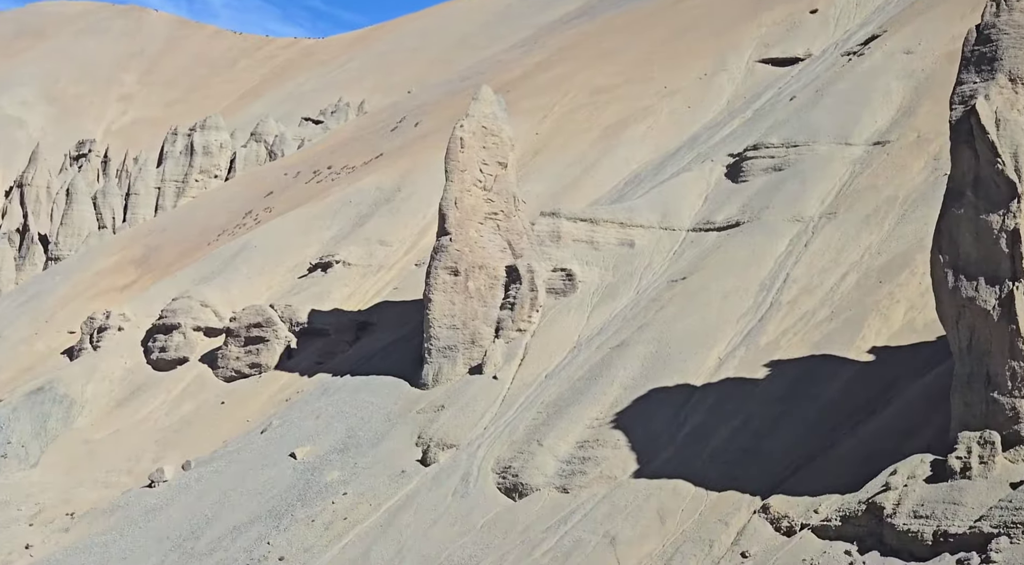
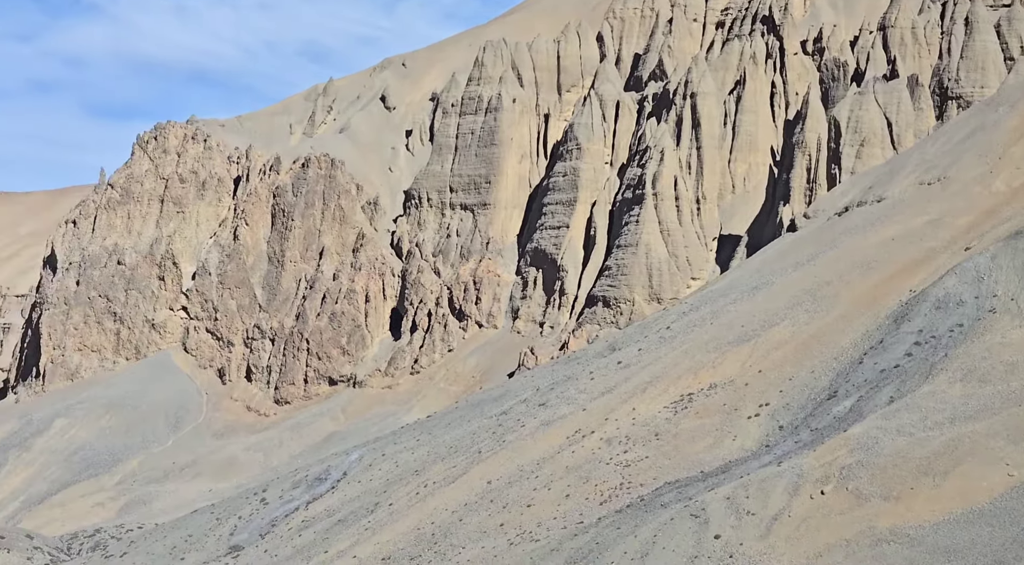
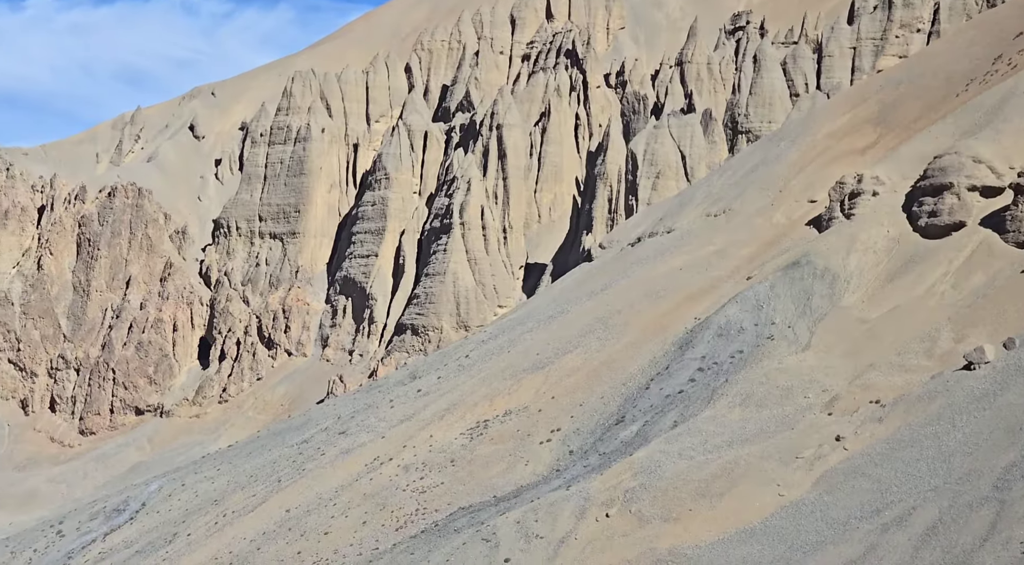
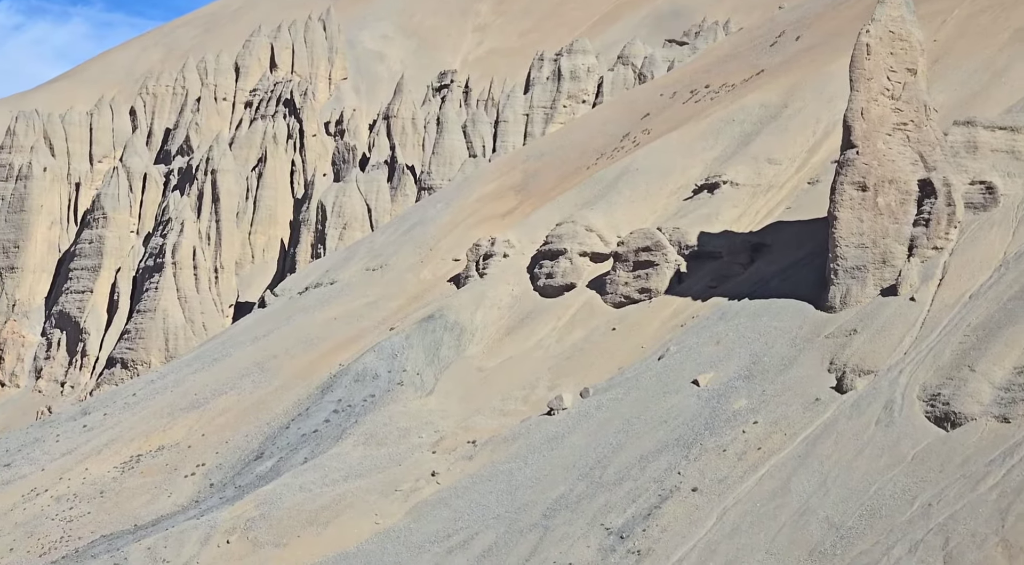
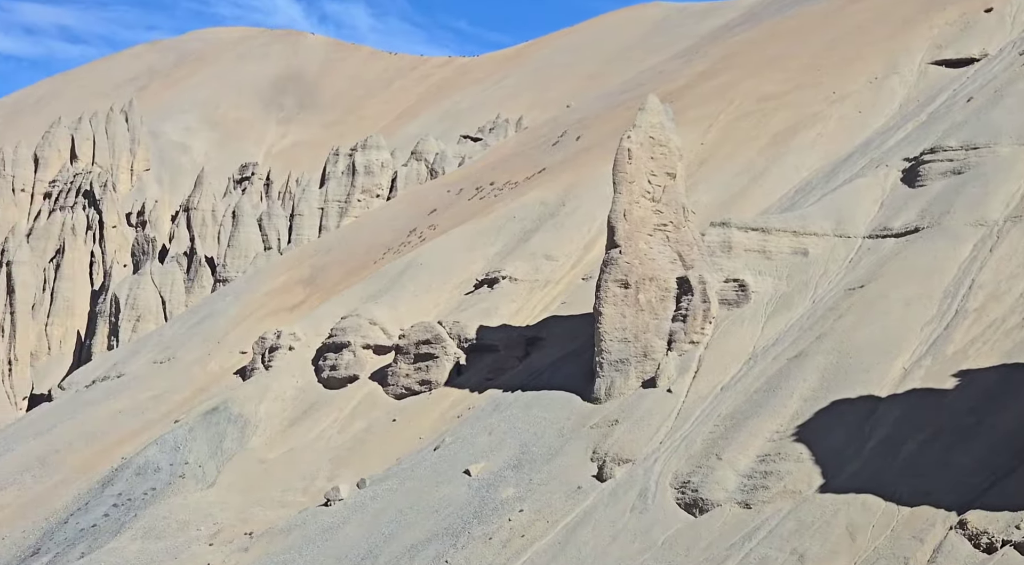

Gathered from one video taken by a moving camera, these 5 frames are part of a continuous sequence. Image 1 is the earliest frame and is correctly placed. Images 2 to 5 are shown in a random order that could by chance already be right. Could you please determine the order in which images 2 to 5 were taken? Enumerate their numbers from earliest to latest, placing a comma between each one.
5, 4, 3, 2
